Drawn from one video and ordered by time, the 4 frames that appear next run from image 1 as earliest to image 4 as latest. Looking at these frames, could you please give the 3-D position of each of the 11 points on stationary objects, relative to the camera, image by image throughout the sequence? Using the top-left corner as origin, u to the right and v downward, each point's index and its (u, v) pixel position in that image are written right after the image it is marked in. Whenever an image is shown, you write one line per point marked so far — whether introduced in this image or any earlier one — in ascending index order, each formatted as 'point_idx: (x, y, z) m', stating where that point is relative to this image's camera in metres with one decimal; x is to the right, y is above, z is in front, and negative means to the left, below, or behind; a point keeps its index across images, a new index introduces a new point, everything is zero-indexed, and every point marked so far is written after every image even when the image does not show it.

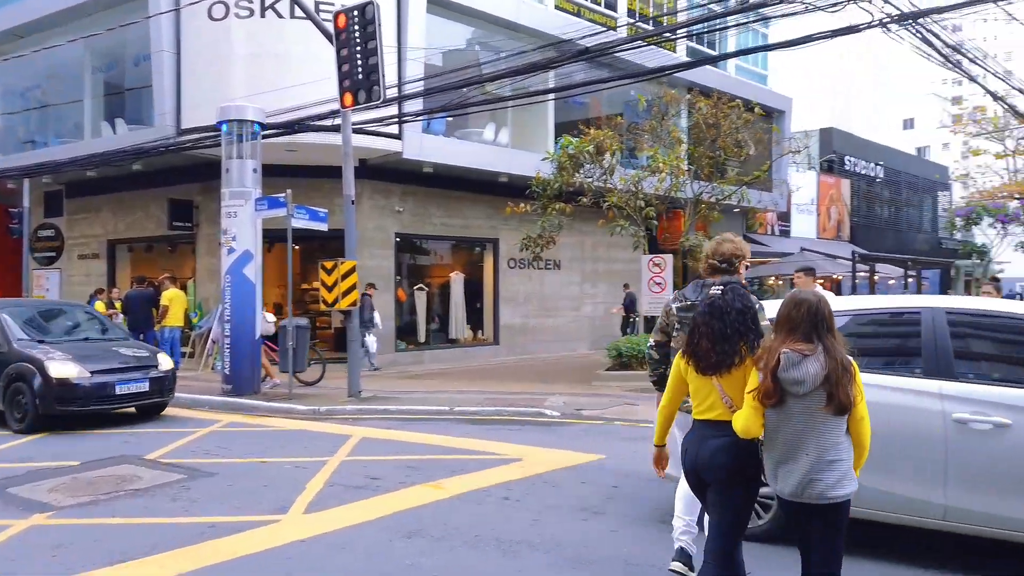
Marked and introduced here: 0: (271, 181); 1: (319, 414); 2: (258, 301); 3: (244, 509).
0: (-4.8, +2.1, +15.1) m
1: (-2.6, -1.7, +10.4) m
2: (-4.1, -0.2, +12.2) m
3: (-2.1, -1.7, +5.9) m
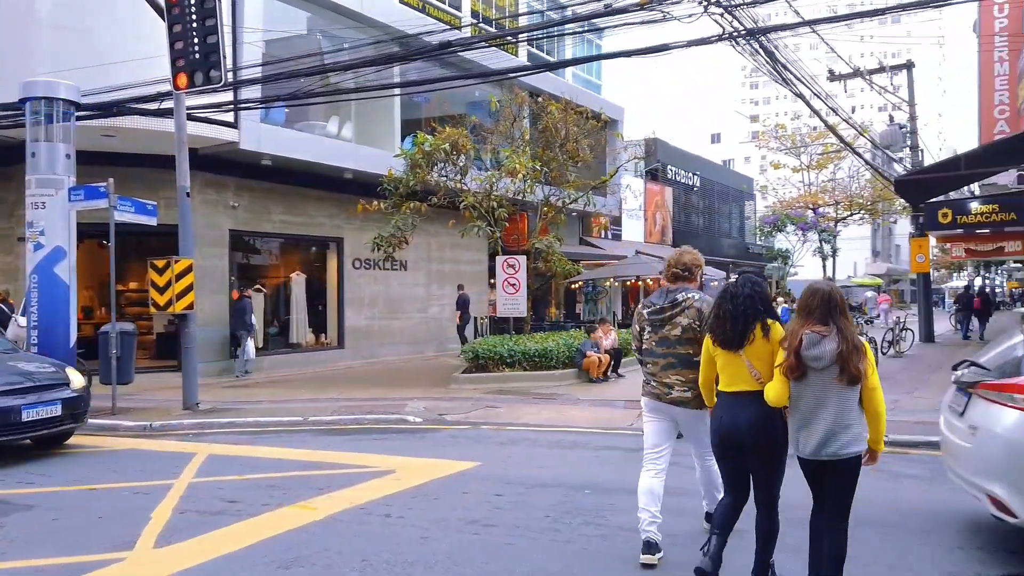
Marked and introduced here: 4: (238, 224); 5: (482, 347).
0: (-7.5, +2.1, +13.4) m
1: (-4.4, -1.7, +9.3) m
2: (-6.2, -0.2, +10.7) m
3: (-2.9, -1.7, +5.0) m
4: (-5.8, +1.3, +16.1) m
5: (-0.5, -1.0, +13.2) m
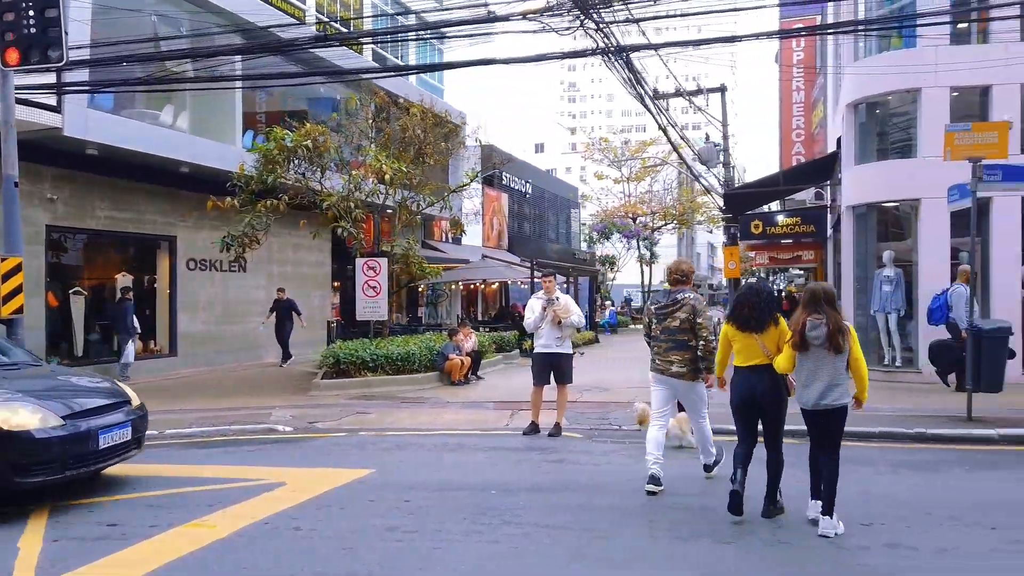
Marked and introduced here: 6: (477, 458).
0: (-9.7, +2.1, +11.4) m
1: (-5.7, -1.7, +8.1) m
2: (-7.8, -0.2, +9.1) m
3: (-3.3, -1.7, +4.3) m
4: (-8.6, +1.3, +14.4) m
5: (-2.8, -1.1, +12.8) m
6: (-0.4, -1.7, +7.6) m
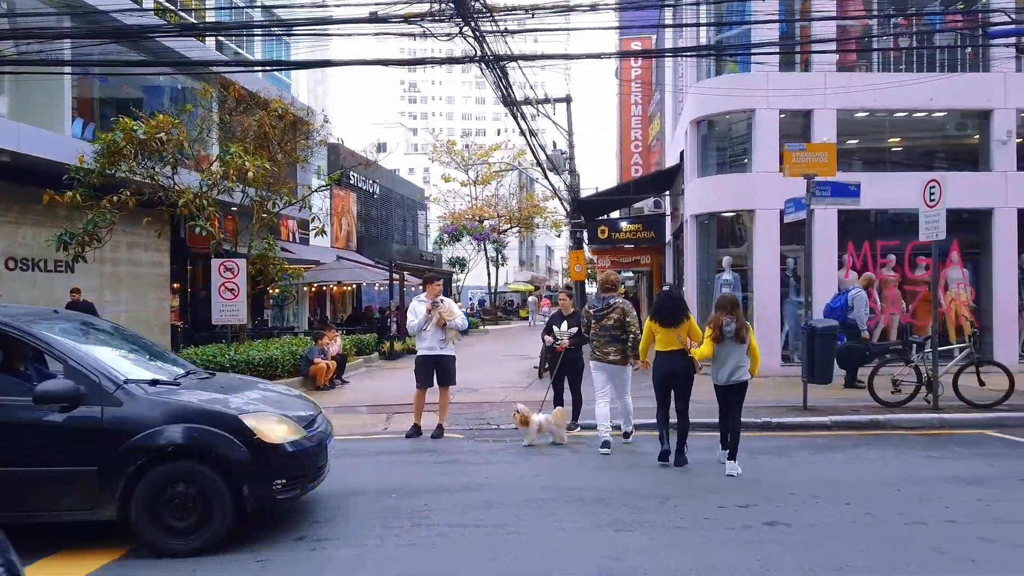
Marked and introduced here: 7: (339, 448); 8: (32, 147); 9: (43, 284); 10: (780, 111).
0: (-11.4, +2.0, +9.4) m
1: (-6.8, -1.8, +6.9) m
2: (-9.0, -0.3, +7.5) m
3: (-3.6, -1.7, +3.7) m
4: (-10.9, +1.3, +12.5) m
5: (-5.0, -1.1, +12.1) m
6: (-1.4, -1.7, +7.5) m
7: (-1.9, -1.7, +8.2) m
8: (-9.4, +2.8, +14.7) m
9: (-10.1, +0.1, +16.5) m
10: (+5.4, +3.5, +15.2) m
